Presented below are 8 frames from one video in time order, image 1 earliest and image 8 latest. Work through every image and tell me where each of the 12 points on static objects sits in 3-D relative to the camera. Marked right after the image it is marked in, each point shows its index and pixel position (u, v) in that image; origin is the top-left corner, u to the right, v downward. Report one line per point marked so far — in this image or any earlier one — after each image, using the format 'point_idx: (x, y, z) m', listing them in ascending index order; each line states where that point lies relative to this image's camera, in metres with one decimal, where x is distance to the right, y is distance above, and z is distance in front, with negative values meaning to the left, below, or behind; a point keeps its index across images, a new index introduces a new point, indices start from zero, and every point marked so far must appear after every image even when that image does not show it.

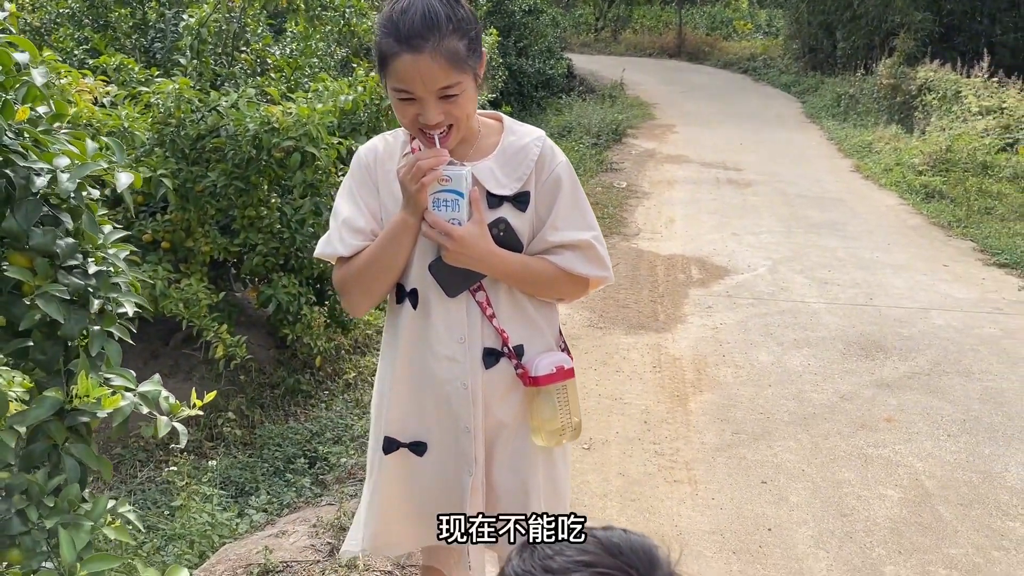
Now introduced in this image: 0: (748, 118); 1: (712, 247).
0: (+3.4, +2.5, +12.5) m
1: (+1.3, +0.3, +5.8) m
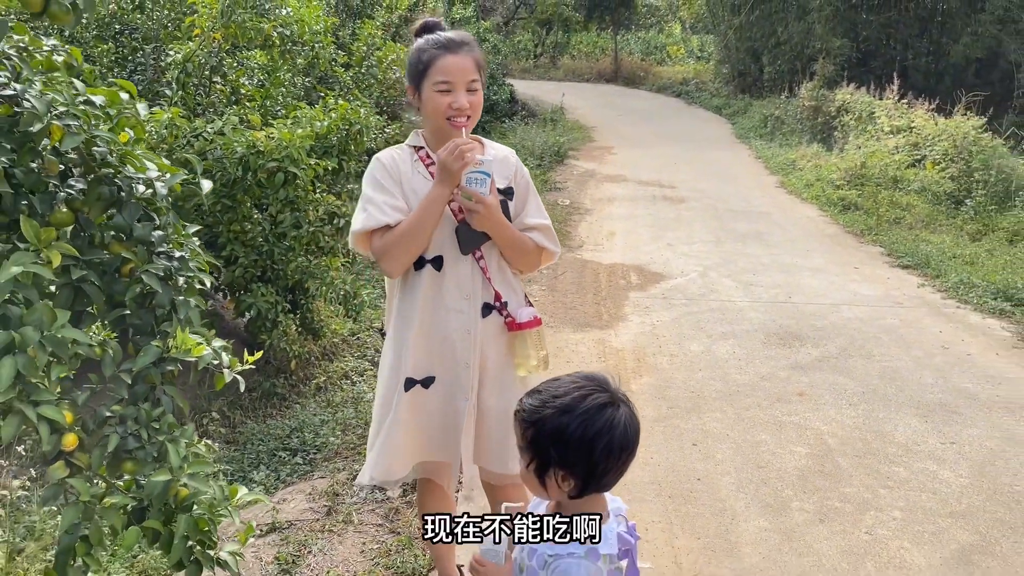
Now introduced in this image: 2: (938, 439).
0: (+2.6, +2.3, +13.2) m
1: (+1.0, +0.2, +6.3) m
2: (+1.6, -0.6, +3.3) m
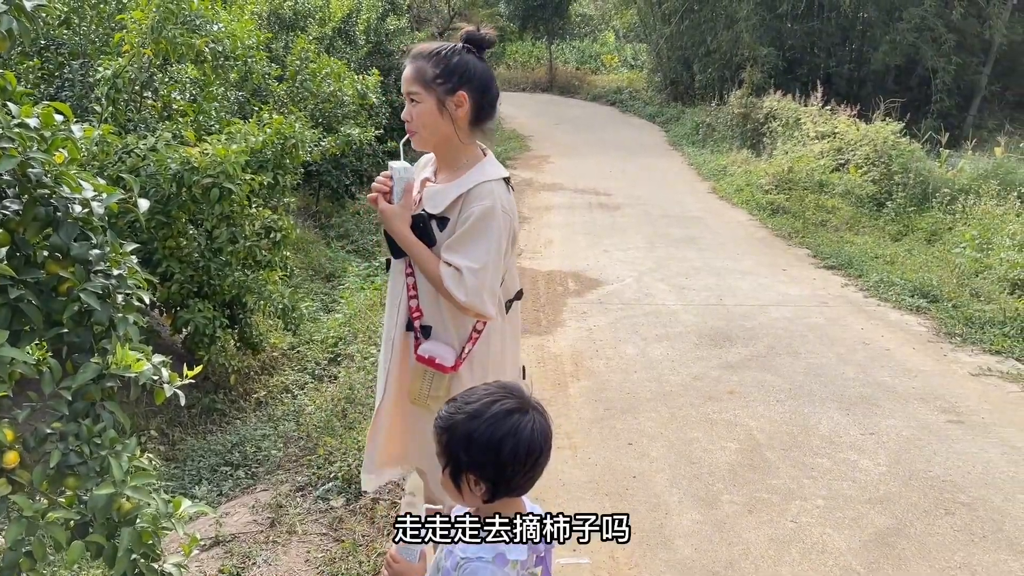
0: (+1.6, +2.2, +13.5) m
1: (+0.6, +0.2, +6.5) m
2: (+1.4, -0.6, +3.5) m
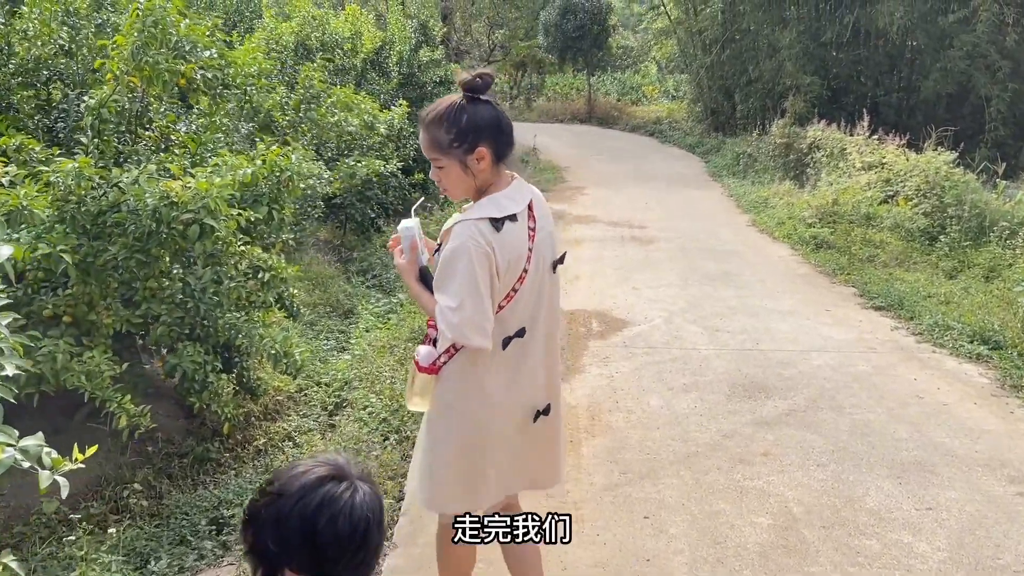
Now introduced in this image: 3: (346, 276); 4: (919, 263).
0: (+2.2, +1.7, +13.1) m
1: (+0.7, -0.1, +6.1) m
2: (+1.4, -0.8, +3.0) m
3: (-1.4, +0.1, +7.5) m
4: (+3.5, +0.2, +7.4) m
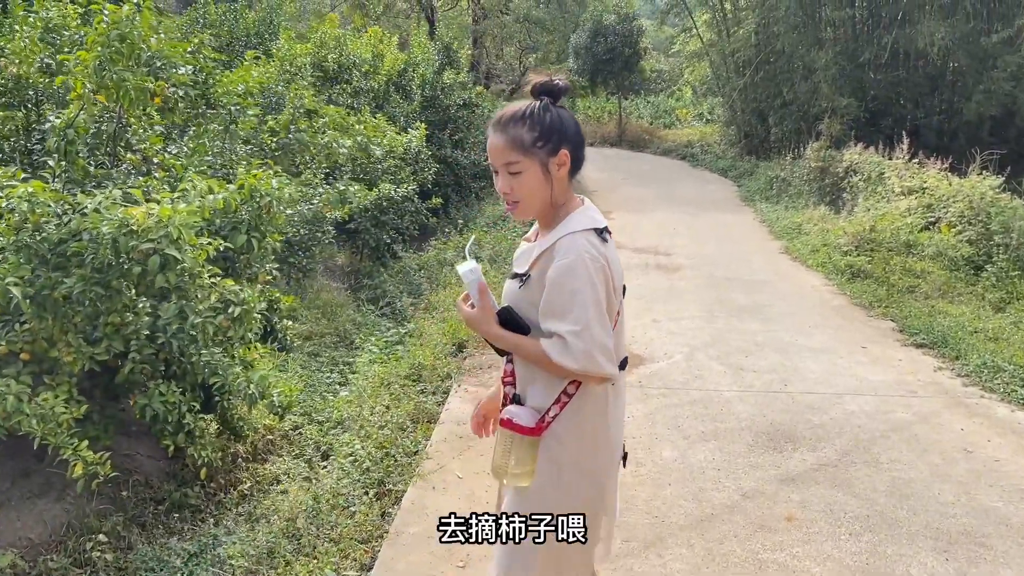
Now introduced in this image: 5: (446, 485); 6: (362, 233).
0: (+2.5, +1.2, +12.7) m
1: (+0.8, -0.3, +5.7) m
2: (+1.3, -0.9, +2.6) m
3: (-1.3, -0.1, +7.2) m
4: (+3.6, -0.1, +6.9) m
5: (-0.3, -0.8, +3.4) m
6: (-1.4, +0.5, +8.2) m
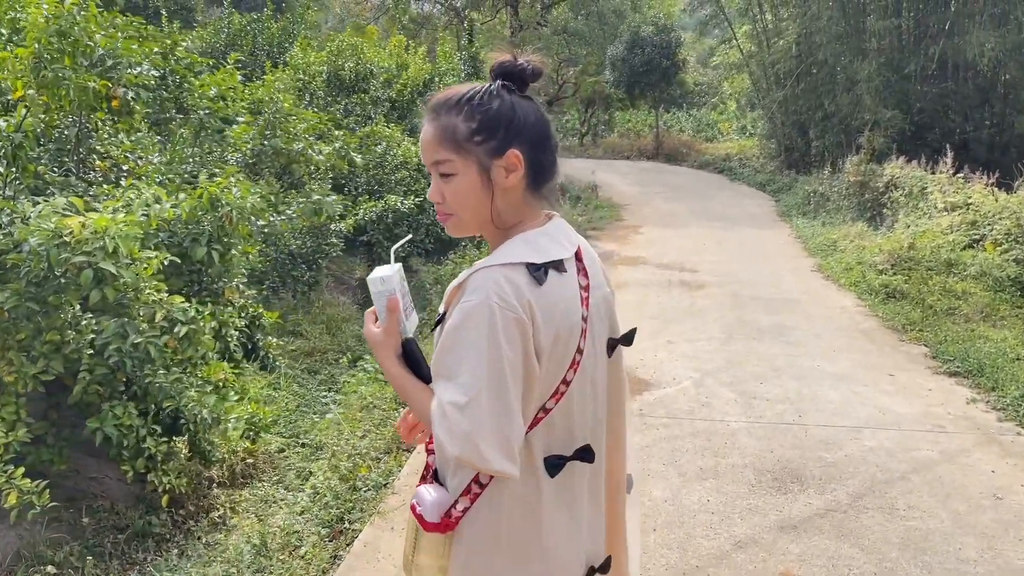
0: (+2.9, +1.0, +12.2) m
1: (+0.8, -0.4, +5.3) m
2: (+1.2, -1.0, +2.2) m
3: (-1.2, -0.2, +7.0) m
4: (+3.7, -0.2, +6.5) m
5: (-0.4, -0.8, +3.1) m
6: (-1.3, +0.4, +8.0) m
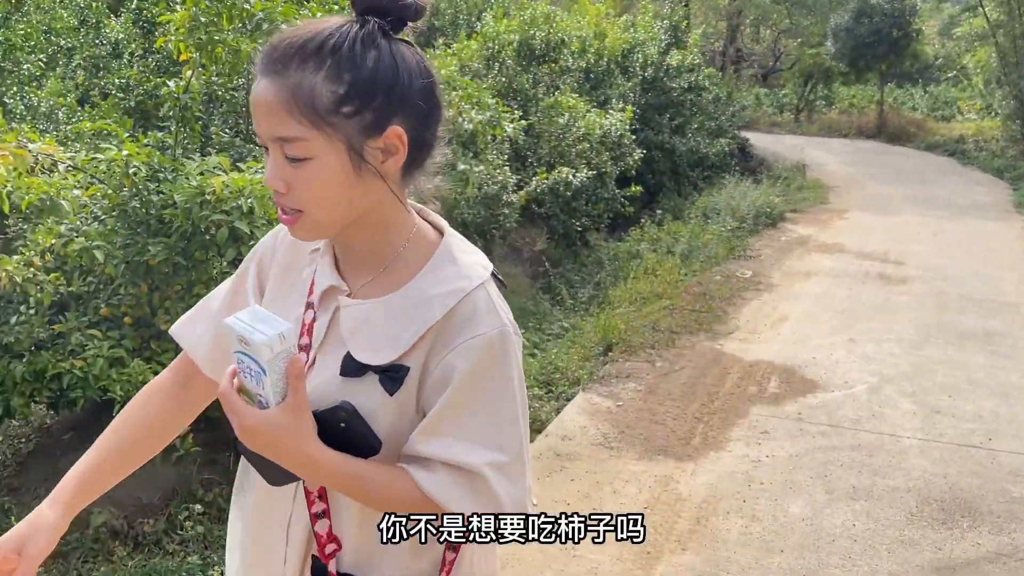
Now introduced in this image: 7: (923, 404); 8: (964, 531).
0: (+5.4, +1.1, +11.1) m
1: (+1.7, -0.4, +4.9) m
2: (+1.3, -1.0, +1.8) m
3: (+0.2, 0.0, +6.9) m
4: (+4.8, -0.3, +5.3) m
5: (0.0, -0.8, +3.0) m
6: (+0.4, +0.6, +7.9) m
7: (+1.9, -0.5, +4.1) m
8: (+1.5, -0.8, +2.8) m
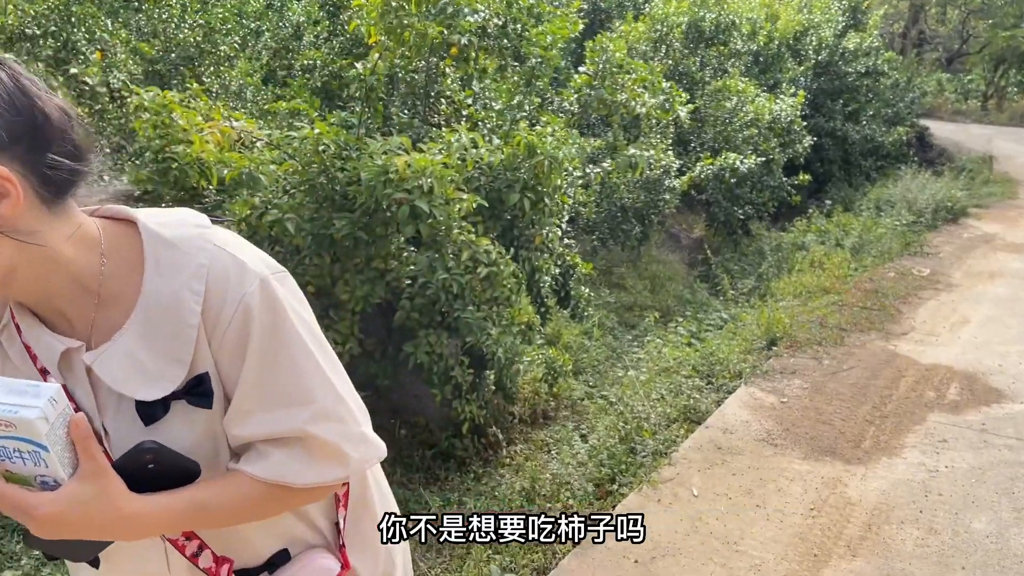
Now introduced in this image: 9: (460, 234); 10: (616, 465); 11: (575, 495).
0: (+7.3, +1.0, +10.0) m
1: (+2.5, -0.4, +4.5) m
2: (+1.6, -1.1, +1.5) m
3: (+1.4, +0.1, +6.8) m
4: (+5.7, -0.5, +4.4) m
5: (+0.6, -0.7, +3.0) m
6: (+1.8, +0.7, +7.7) m
7: (+2.7, -0.6, +3.7) m
8: (+2.0, -0.8, +2.6) m
9: (-0.2, +0.2, +3.5) m
10: (+0.4, -0.7, +3.2) m
11: (+0.2, -0.7, +3.0) m
